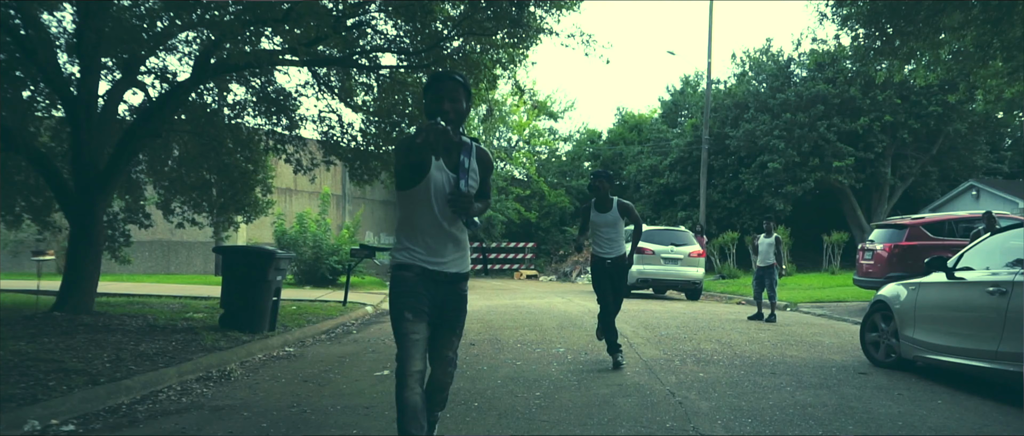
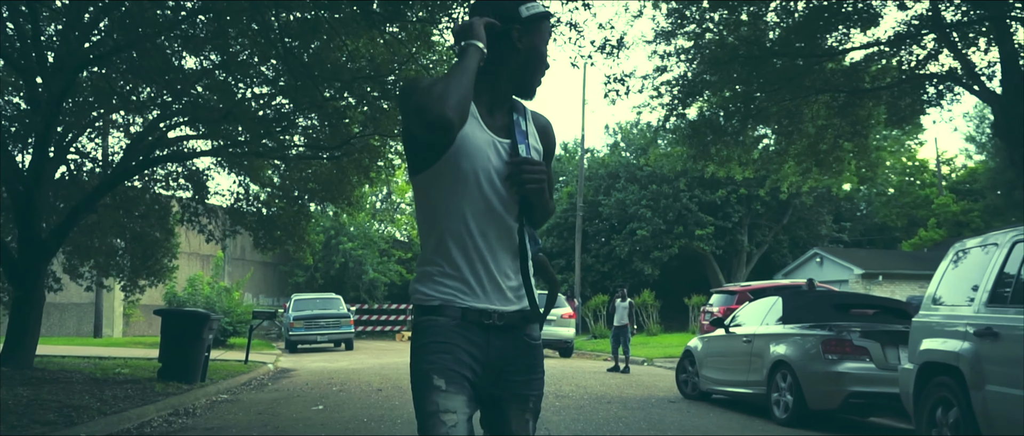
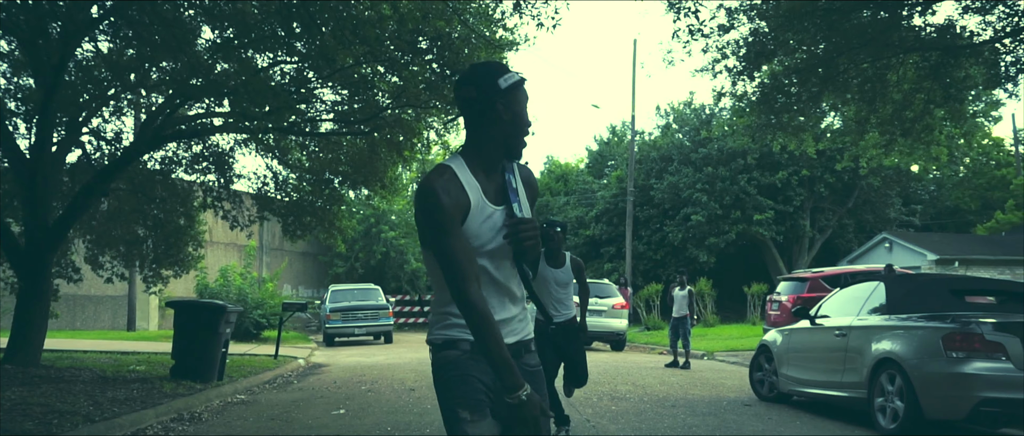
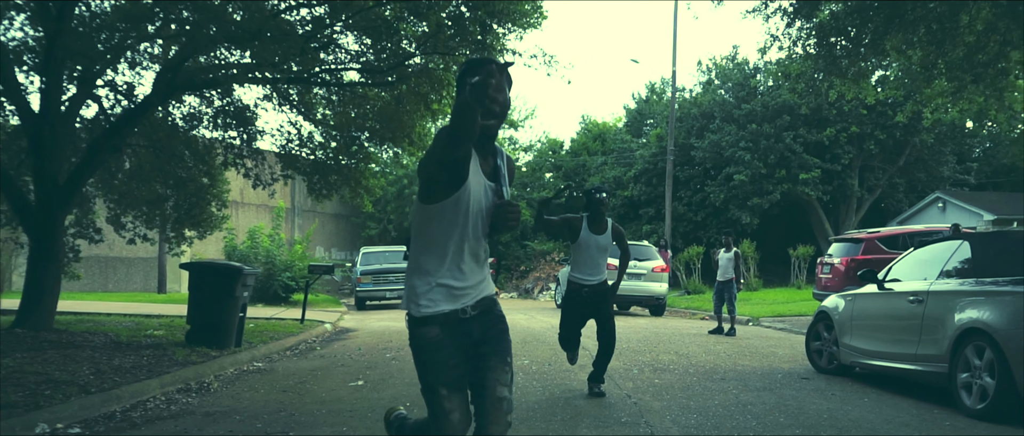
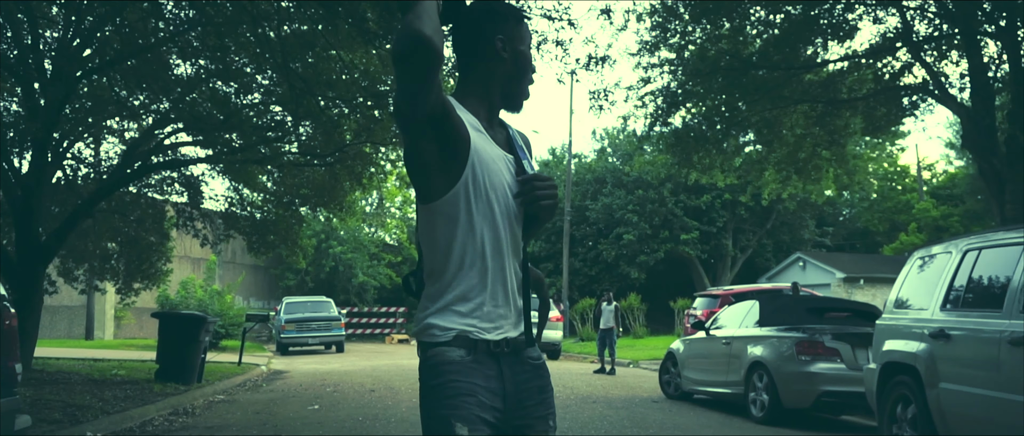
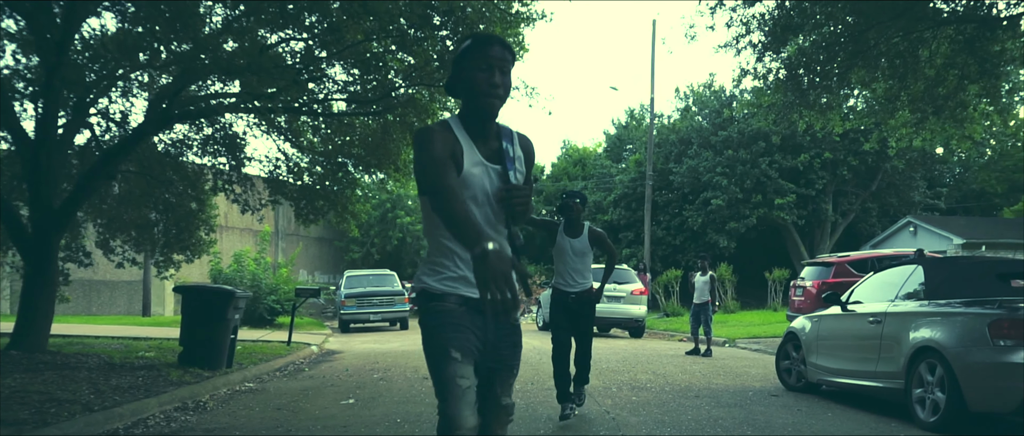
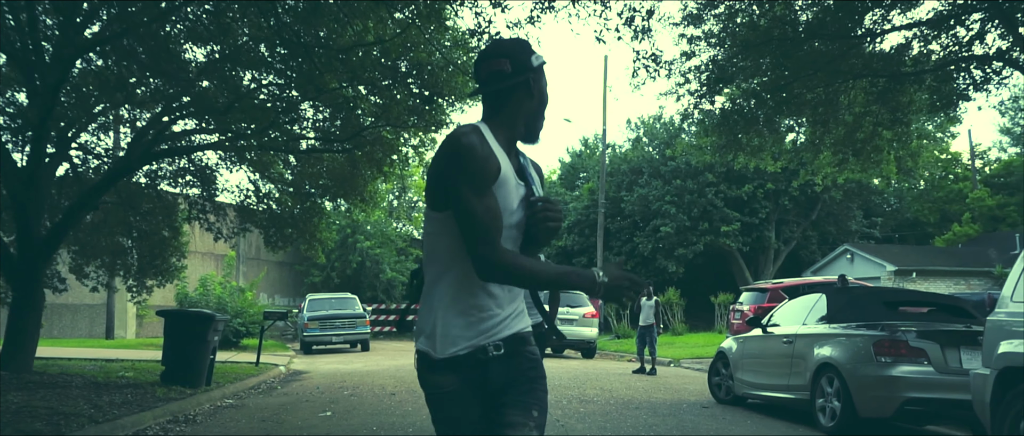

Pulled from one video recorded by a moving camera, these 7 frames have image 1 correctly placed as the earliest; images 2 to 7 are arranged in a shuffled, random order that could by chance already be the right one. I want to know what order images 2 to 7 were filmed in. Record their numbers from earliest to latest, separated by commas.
4, 6, 3, 7, 2, 5
